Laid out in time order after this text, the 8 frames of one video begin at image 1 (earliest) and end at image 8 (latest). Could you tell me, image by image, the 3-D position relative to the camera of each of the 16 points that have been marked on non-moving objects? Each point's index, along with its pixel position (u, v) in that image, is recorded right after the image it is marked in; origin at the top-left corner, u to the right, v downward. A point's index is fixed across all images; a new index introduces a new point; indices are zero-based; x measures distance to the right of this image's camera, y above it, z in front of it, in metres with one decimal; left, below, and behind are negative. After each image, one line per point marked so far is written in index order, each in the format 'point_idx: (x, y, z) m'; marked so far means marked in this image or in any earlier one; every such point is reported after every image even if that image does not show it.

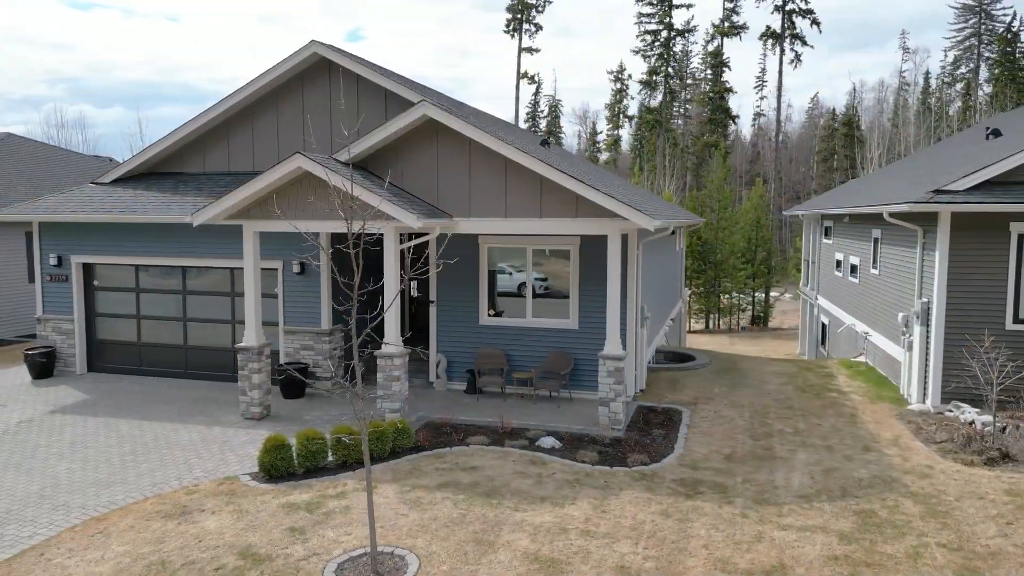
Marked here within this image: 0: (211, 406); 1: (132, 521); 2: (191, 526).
0: (-4.8, -1.9, +11.7) m
1: (-3.8, -2.4, +7.5) m
2: (-3.1, -2.4, +7.3) m
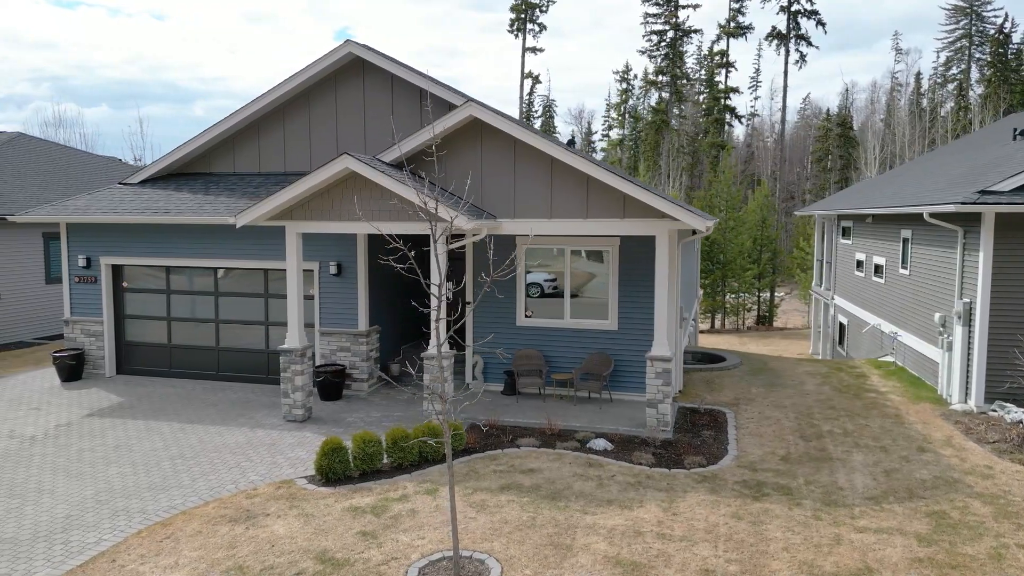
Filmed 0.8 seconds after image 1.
0: (-4.1, -1.9, +11.6) m
1: (-3.1, -2.4, +7.4) m
2: (-2.4, -2.4, +7.2) m
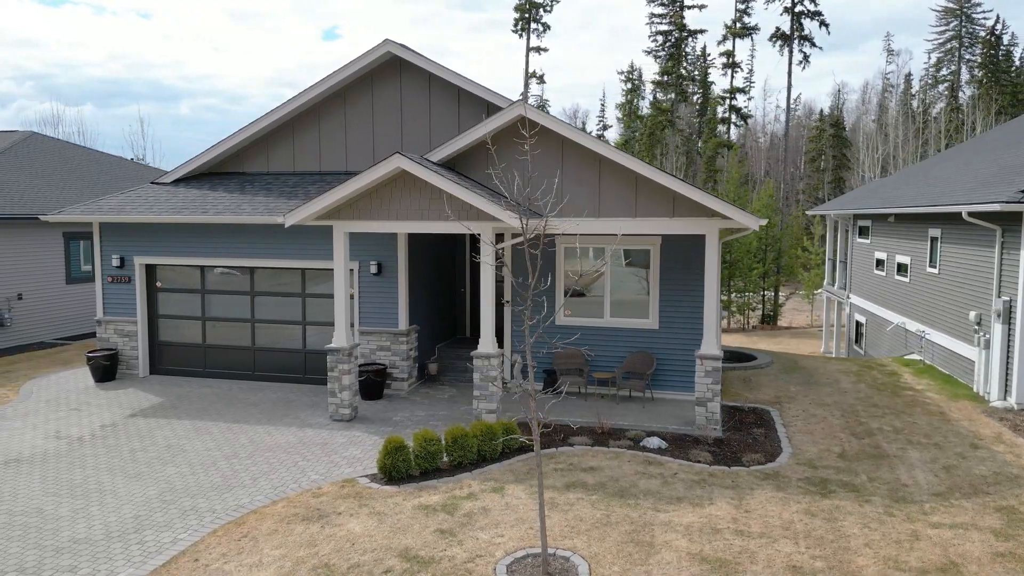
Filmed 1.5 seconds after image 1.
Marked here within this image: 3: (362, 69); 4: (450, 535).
0: (-3.4, -1.9, +11.6) m
1: (-2.4, -2.4, +7.3) m
2: (-1.7, -2.4, +7.2) m
3: (-2.6, +3.9, +13.0) m
4: (-0.6, -2.3, +7.0) m
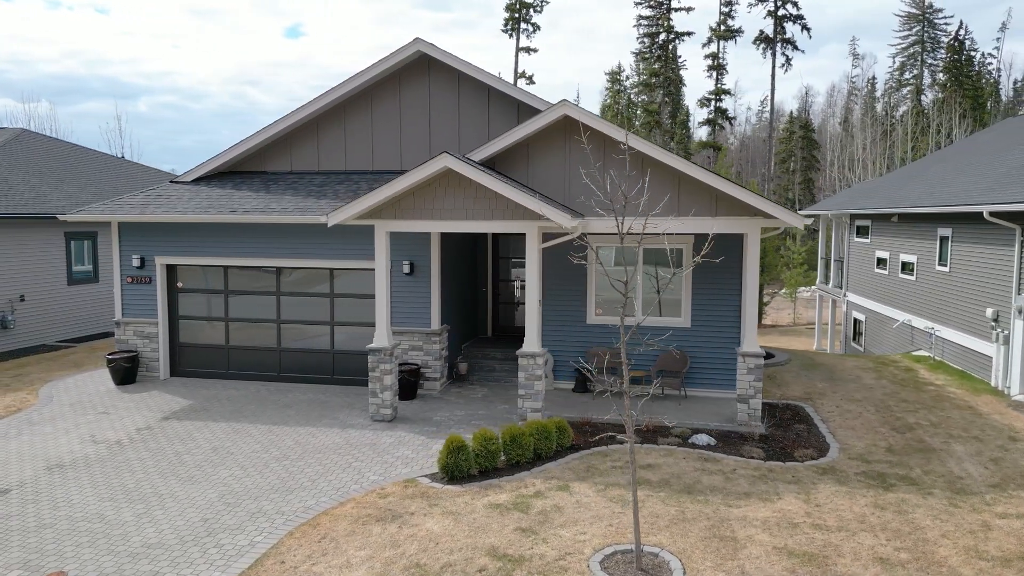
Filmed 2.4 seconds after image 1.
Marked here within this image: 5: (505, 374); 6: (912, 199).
0: (-2.8, -1.9, +11.5) m
1: (-1.6, -2.4, +7.3) m
2: (-0.9, -2.3, +7.2) m
3: (-2.1, +3.9, +13.0) m
4: (+0.2, -2.3, +7.0) m
5: (-0.1, -1.5, +13.3) m
6: (+9.3, +2.1, +17.2) m
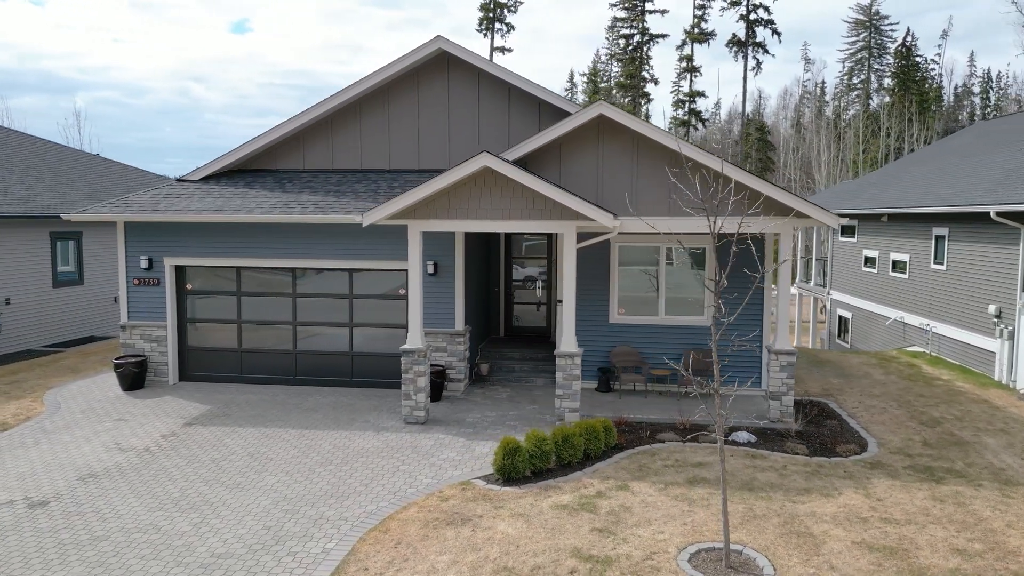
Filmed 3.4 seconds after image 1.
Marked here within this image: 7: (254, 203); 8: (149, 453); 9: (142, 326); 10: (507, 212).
0: (-2.4, -1.9, +11.3) m
1: (-0.9, -2.4, +7.2) m
2: (-0.2, -2.3, +7.1) m
3: (-1.8, +3.9, +12.8) m
4: (+0.9, -2.3, +7.0) m
5: (+0.2, -1.5, +13.2) m
6: (+9.4, +2.1, +17.7) m
7: (-4.3, +1.4, +12.4) m
8: (-4.7, -2.1, +9.6) m
9: (-6.5, -0.7, +13.0) m
10: (-0.1, +1.1, +10.3) m
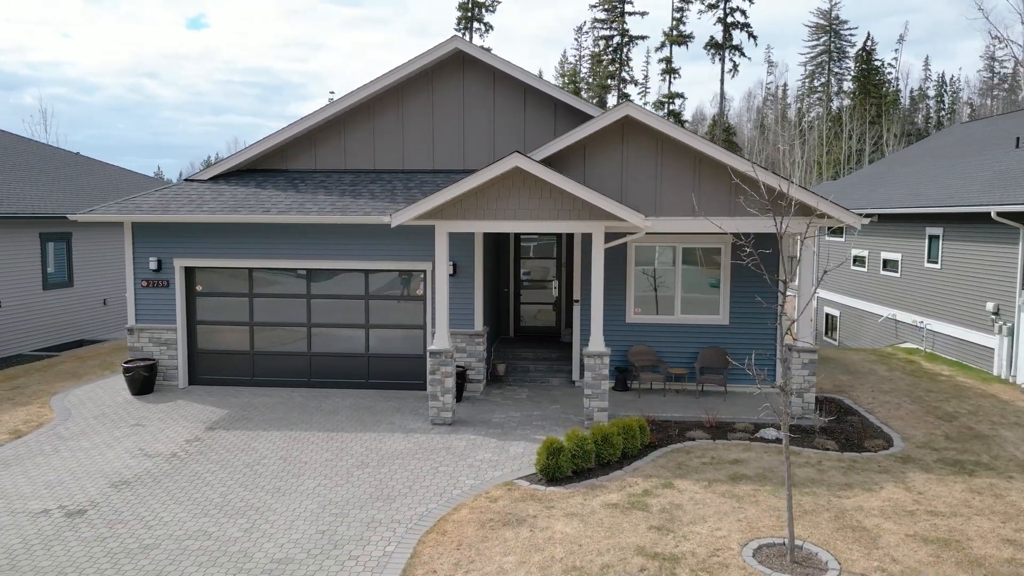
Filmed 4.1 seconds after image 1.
0: (-2.0, -1.9, +11.2) m
1: (-0.3, -2.4, +7.1) m
2: (+0.4, -2.4, +7.1) m
3: (-1.5, +3.8, +12.7) m
4: (+1.5, -2.3, +7.1) m
5: (+0.5, -1.5, +13.2) m
6: (+9.4, +2.2, +18.1) m
7: (-4.0, +1.4, +12.3) m
8: (-4.3, -2.2, +9.4) m
9: (-6.2, -0.7, +12.7) m
10: (+0.3, +1.1, +10.4) m
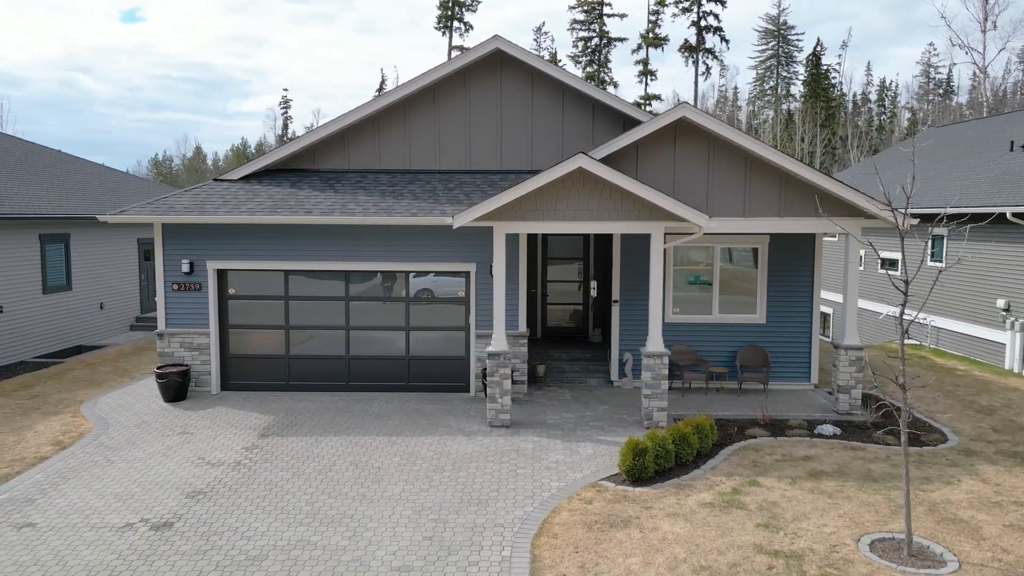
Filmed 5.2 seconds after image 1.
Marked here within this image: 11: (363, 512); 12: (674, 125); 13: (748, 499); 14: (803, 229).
0: (-1.2, -1.9, +11.1) m
1: (+0.7, -2.4, +7.1) m
2: (+1.4, -2.4, +7.2) m
3: (-0.8, +3.8, +12.6) m
4: (+2.6, -2.3, +7.2) m
5: (+1.2, -1.6, +13.3) m
6: (+9.8, +2.2, +18.7) m
7: (-3.3, +1.4, +12.0) m
8: (-3.3, -2.2, +9.1) m
9: (-5.5, -0.8, +12.3) m
10: (+1.2, +1.1, +10.4) m
11: (-1.6, -2.4, +7.8) m
12: (+2.4, +2.4, +11.2) m
13: (+2.5, -2.3, +7.9) m
14: (+4.3, +0.9, +11.0) m
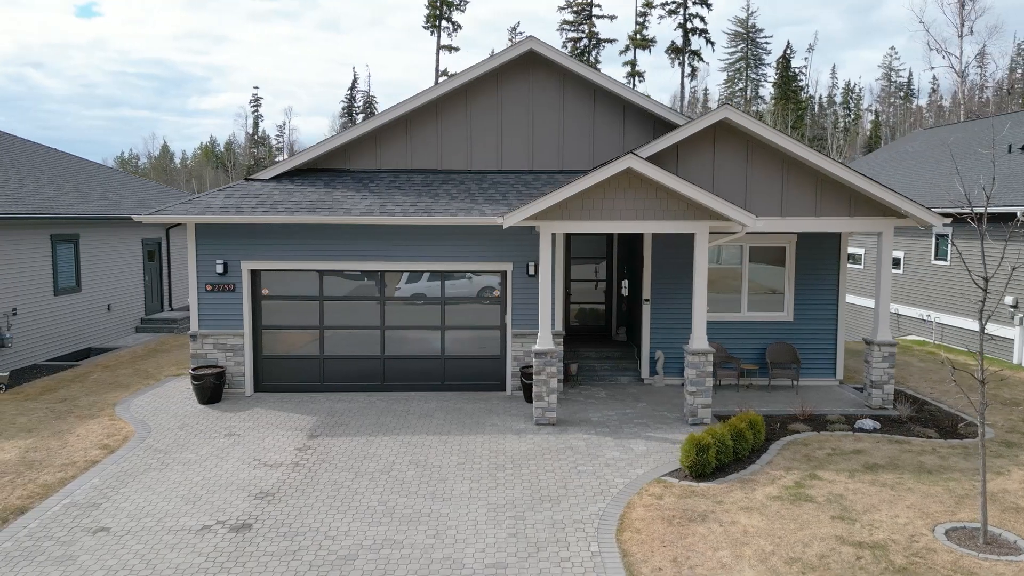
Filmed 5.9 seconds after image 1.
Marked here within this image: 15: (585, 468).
0: (-0.5, -1.9, +11.1) m
1: (+1.6, -2.4, +7.3) m
2: (+2.3, -2.4, +7.3) m
3: (-0.2, +3.8, +12.7) m
4: (+3.4, -2.3, +7.4) m
5: (+1.8, -1.5, +13.4) m
6: (+10.1, +2.3, +19.2) m
7: (-2.7, +1.4, +12.0) m
8: (-2.6, -2.2, +9.1) m
9: (-4.9, -0.8, +12.2) m
10: (+1.8, +1.1, +10.5) m
11: (-0.8, -2.4, +7.8) m
12: (+3.0, +2.5, +11.3) m
13: (+3.3, -2.2, +8.1) m
14: (+5.0, +0.9, +11.2) m
15: (+0.9, -2.2, +9.0) m
